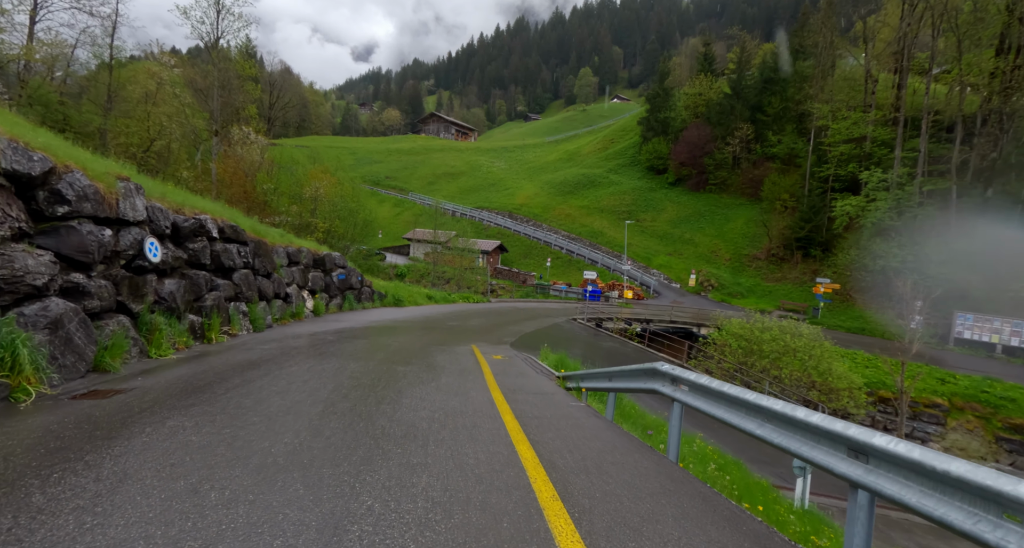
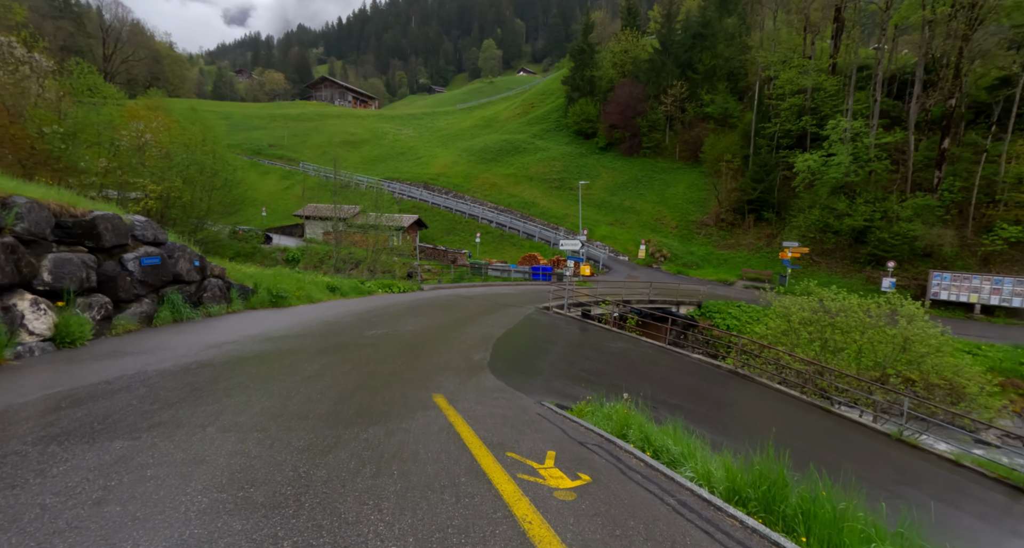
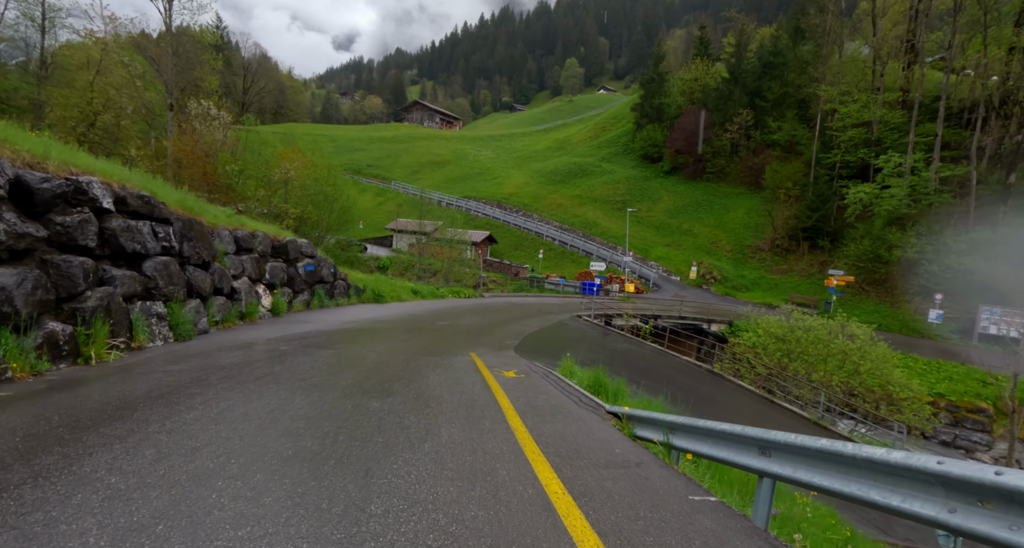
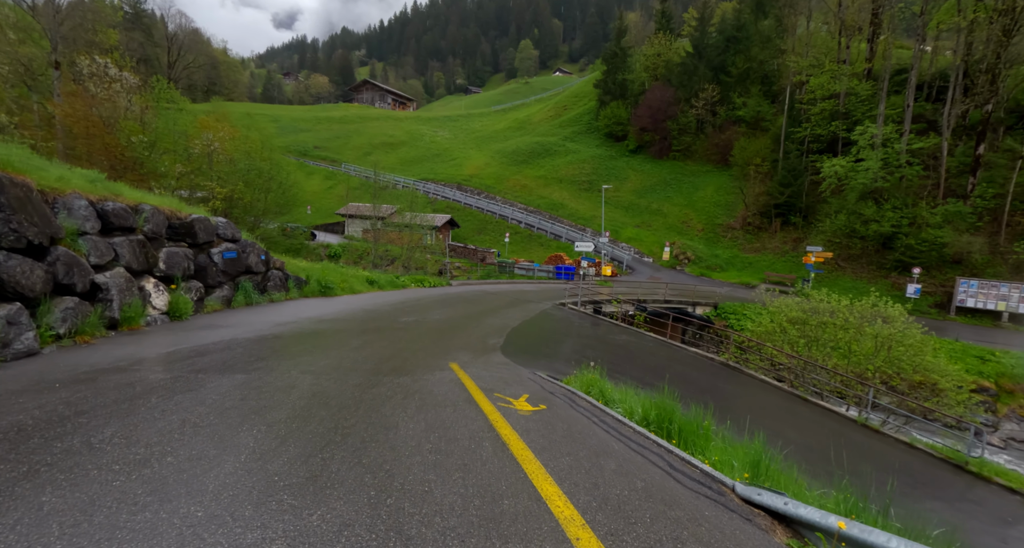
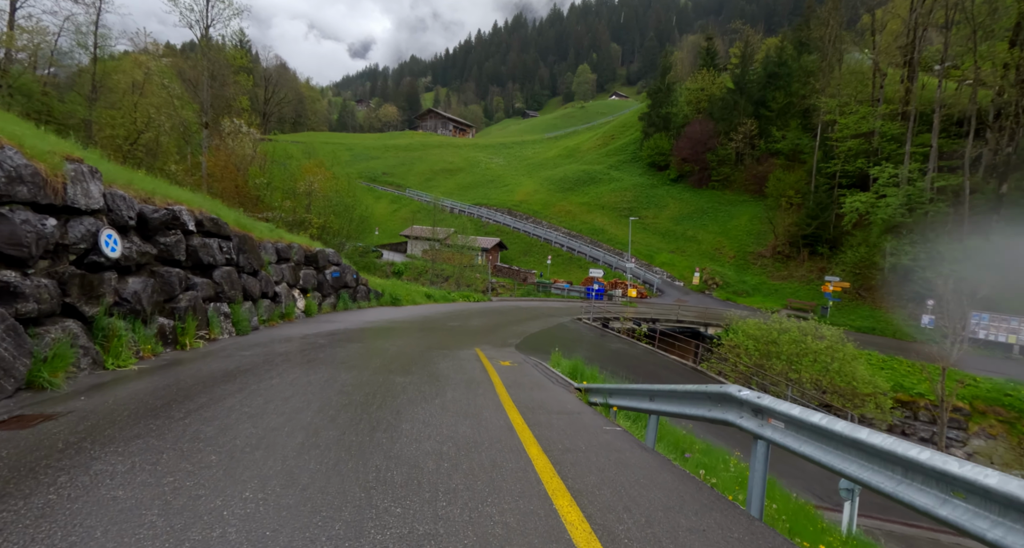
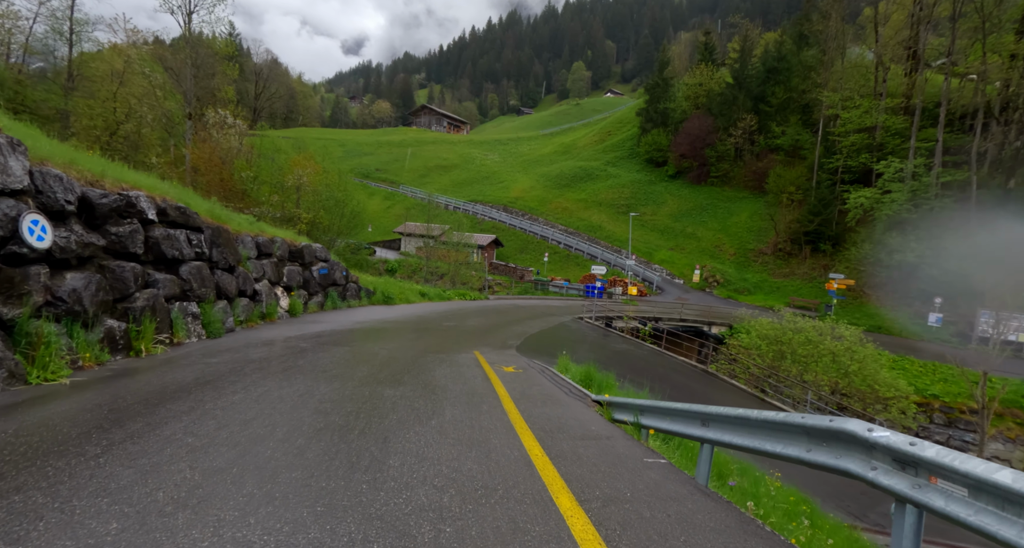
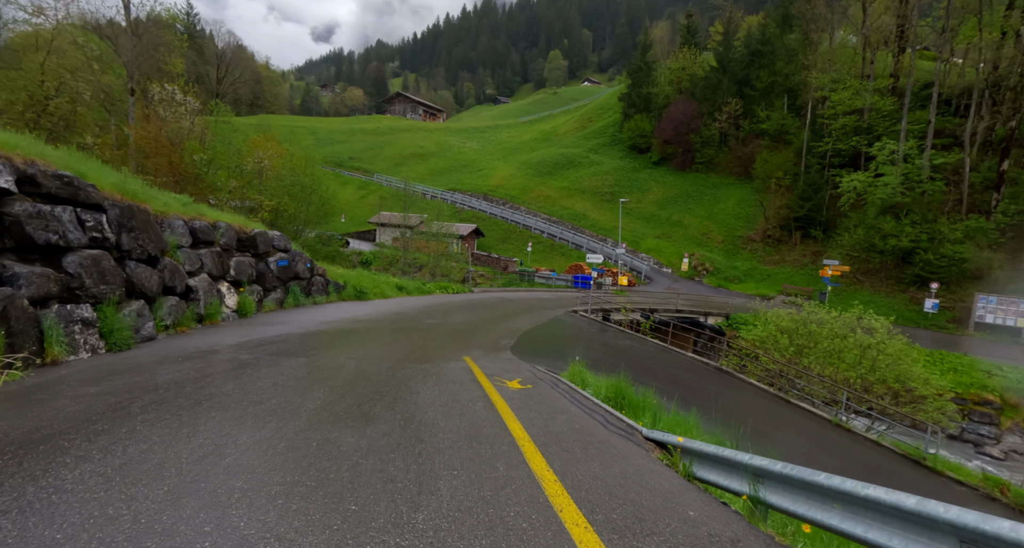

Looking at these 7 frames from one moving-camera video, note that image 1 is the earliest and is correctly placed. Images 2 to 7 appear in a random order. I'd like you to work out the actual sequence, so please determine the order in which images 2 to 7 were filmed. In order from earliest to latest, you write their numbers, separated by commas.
5, 6, 3, 7, 4, 2
